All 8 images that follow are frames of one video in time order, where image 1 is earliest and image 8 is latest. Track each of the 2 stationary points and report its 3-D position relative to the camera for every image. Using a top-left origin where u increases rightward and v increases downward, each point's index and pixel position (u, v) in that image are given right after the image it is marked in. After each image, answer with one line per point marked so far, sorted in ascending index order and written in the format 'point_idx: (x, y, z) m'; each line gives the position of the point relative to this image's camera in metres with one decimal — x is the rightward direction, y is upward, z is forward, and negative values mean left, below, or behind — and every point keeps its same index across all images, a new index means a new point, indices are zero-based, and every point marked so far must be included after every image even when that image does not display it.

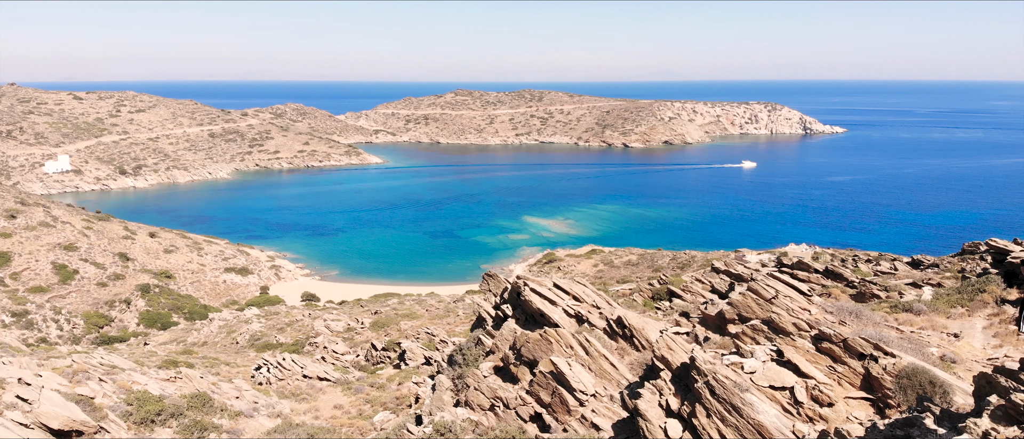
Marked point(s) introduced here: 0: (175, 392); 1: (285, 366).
0: (-6.0, -3.0, +9.0) m
1: (-5.0, -3.2, +11.1) m
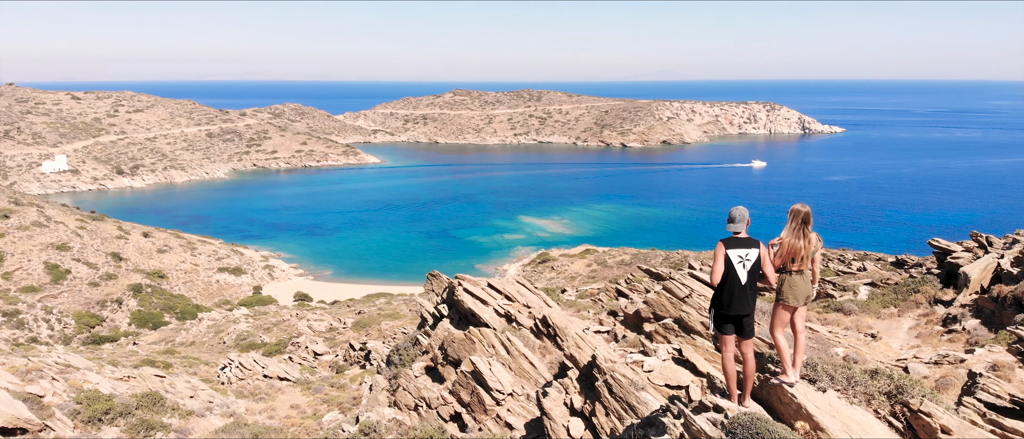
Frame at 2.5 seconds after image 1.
0: (-6.8, -3.0, +9.0) m
1: (-5.8, -3.2, +11.1) m
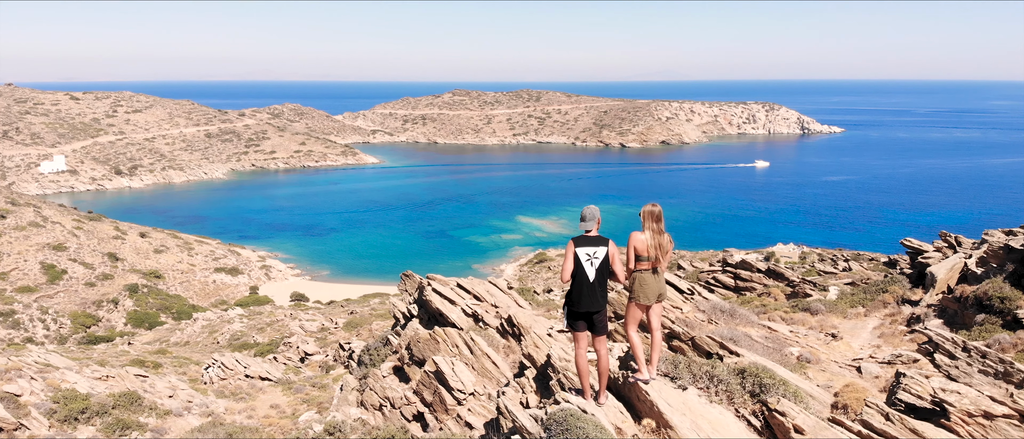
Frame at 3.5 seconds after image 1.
0: (-7.2, -3.0, +9.0) m
1: (-6.2, -3.2, +11.1) m
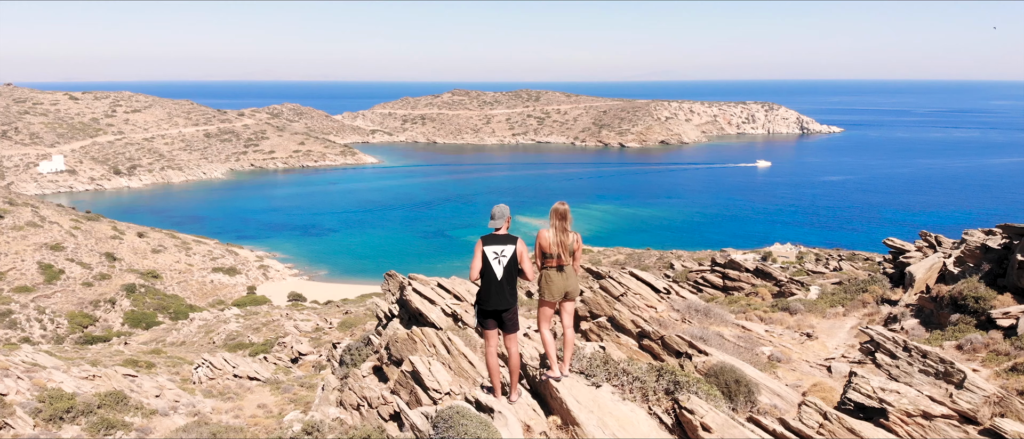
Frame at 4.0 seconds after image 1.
0: (-7.4, -3.0, +9.0) m
1: (-6.4, -3.2, +11.1) m
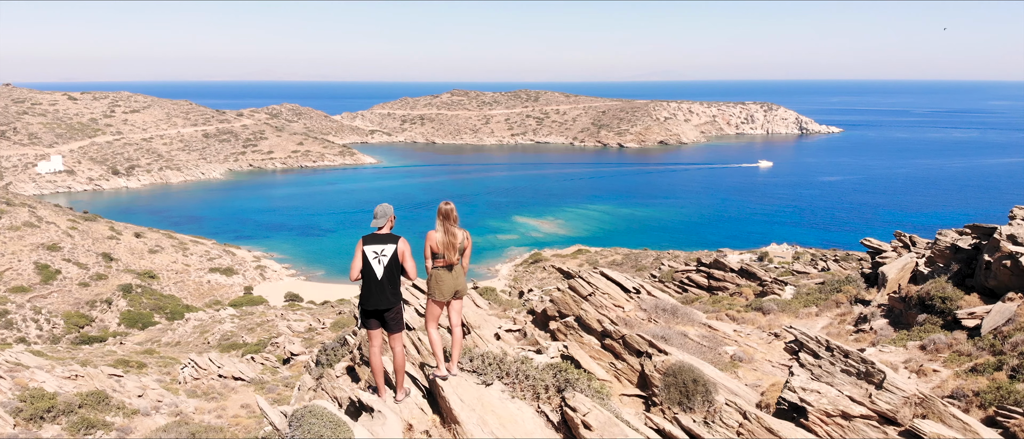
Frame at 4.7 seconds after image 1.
0: (-7.7, -3.0, +9.1) m
1: (-6.7, -3.2, +11.2) m
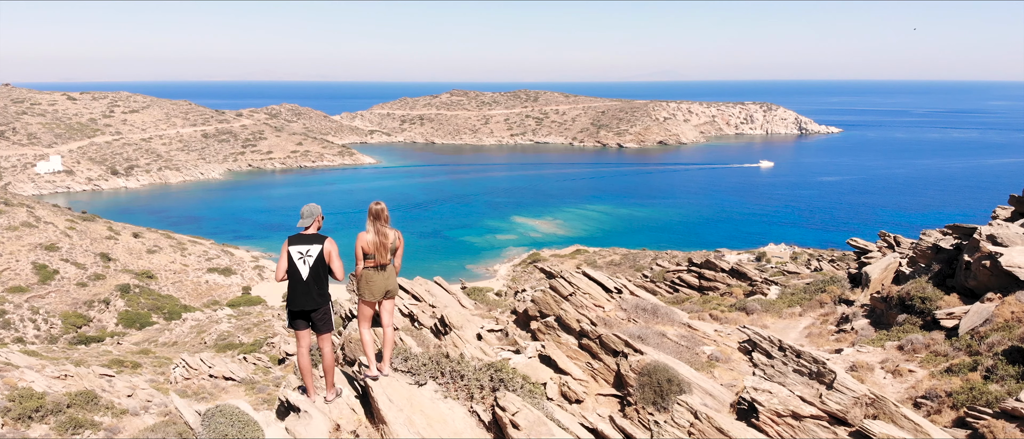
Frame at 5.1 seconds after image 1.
0: (-7.9, -3.0, +9.1) m
1: (-6.9, -3.2, +11.2) m
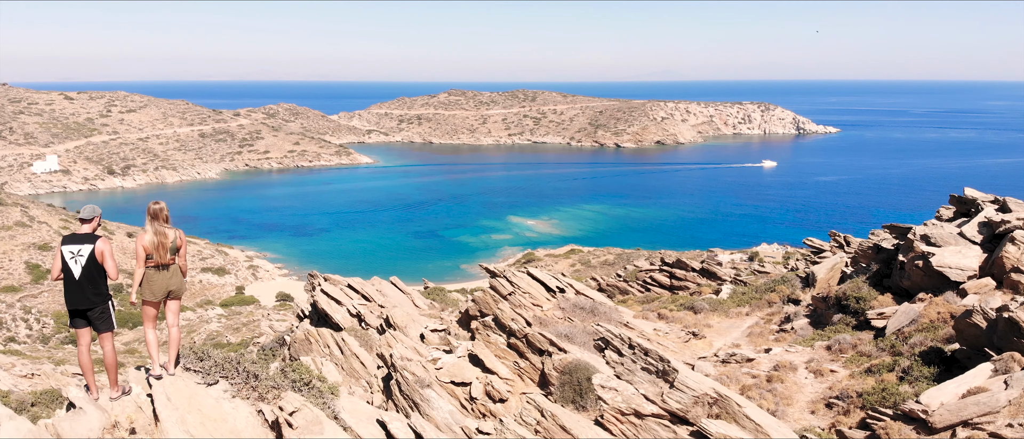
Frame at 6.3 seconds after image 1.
0: (-8.6, -3.0, +9.1) m
1: (-7.5, -3.2, +11.2) m
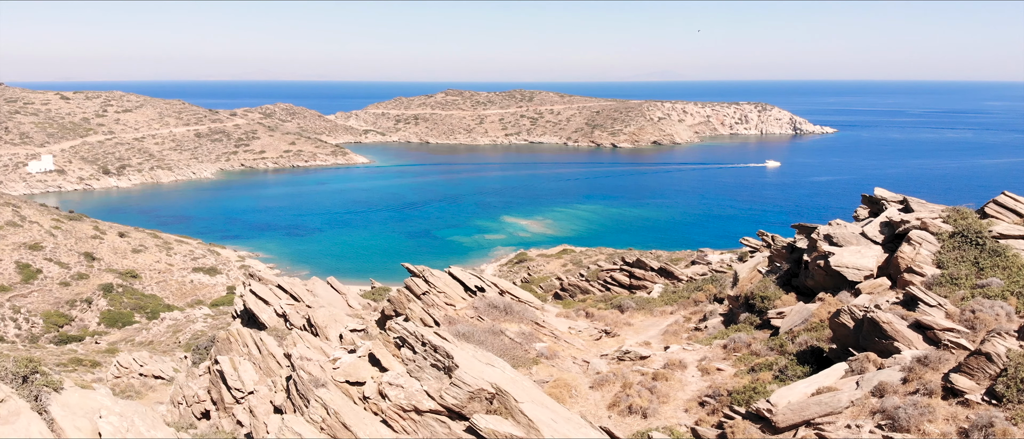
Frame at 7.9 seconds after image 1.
0: (-9.4, -3.0, +9.1) m
1: (-8.4, -3.2, +11.2) m
